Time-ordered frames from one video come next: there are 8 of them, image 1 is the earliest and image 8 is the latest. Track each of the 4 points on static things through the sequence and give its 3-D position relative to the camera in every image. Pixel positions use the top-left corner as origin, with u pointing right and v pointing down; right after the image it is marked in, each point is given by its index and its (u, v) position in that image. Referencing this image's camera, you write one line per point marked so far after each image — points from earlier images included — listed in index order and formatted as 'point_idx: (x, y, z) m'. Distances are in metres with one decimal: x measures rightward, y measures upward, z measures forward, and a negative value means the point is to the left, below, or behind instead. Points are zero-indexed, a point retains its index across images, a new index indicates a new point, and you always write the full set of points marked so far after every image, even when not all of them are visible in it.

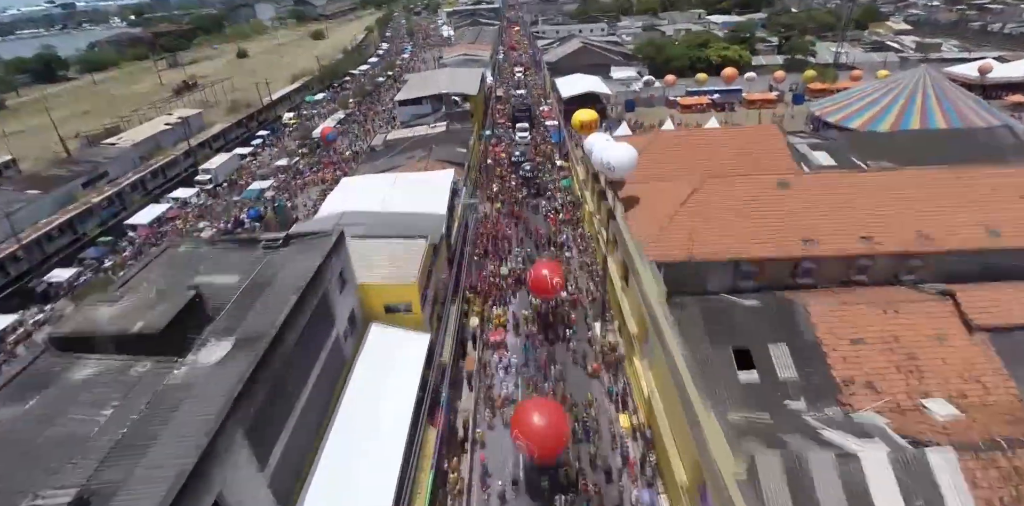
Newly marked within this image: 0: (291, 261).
0: (-6.3, -0.2, +14.6) m
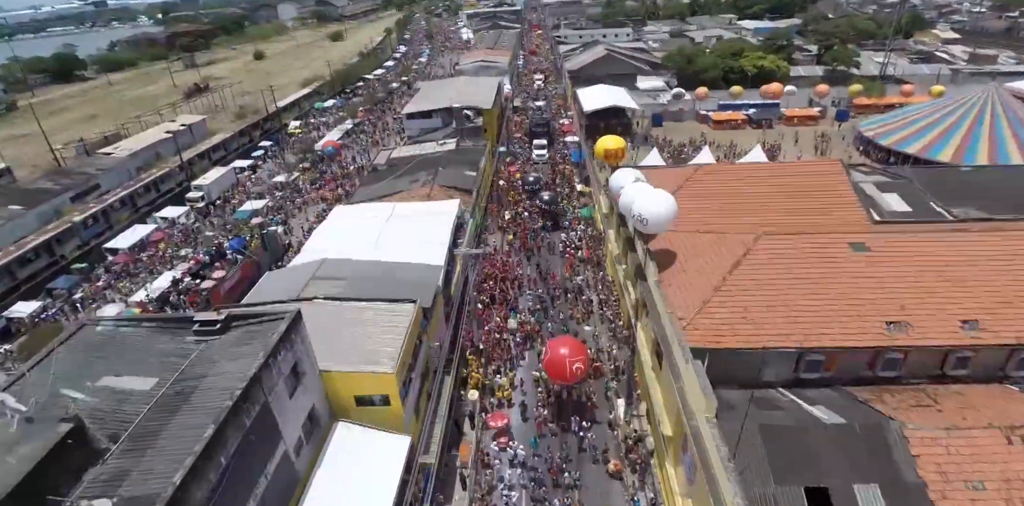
0: (-6.3, -2.3, +11.3) m
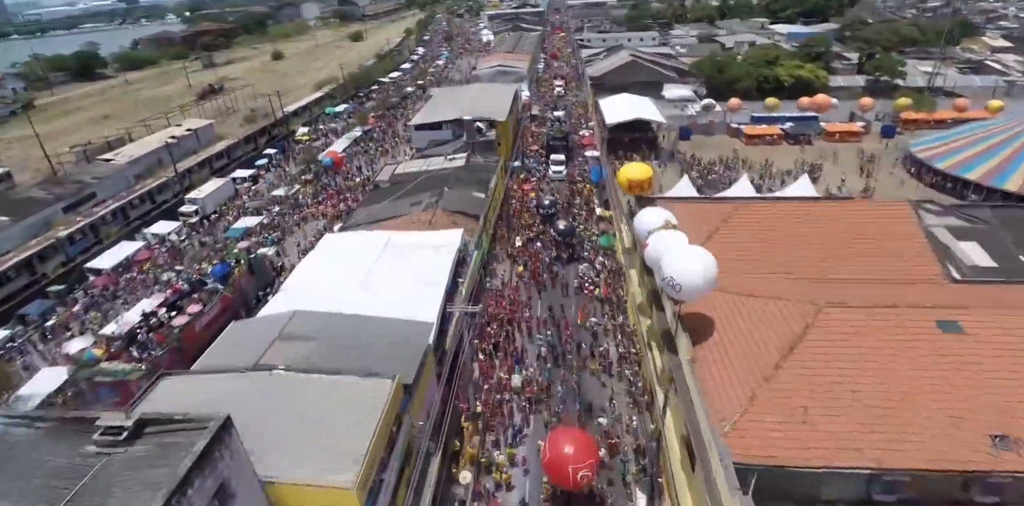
0: (-6.5, -3.9, +8.6) m
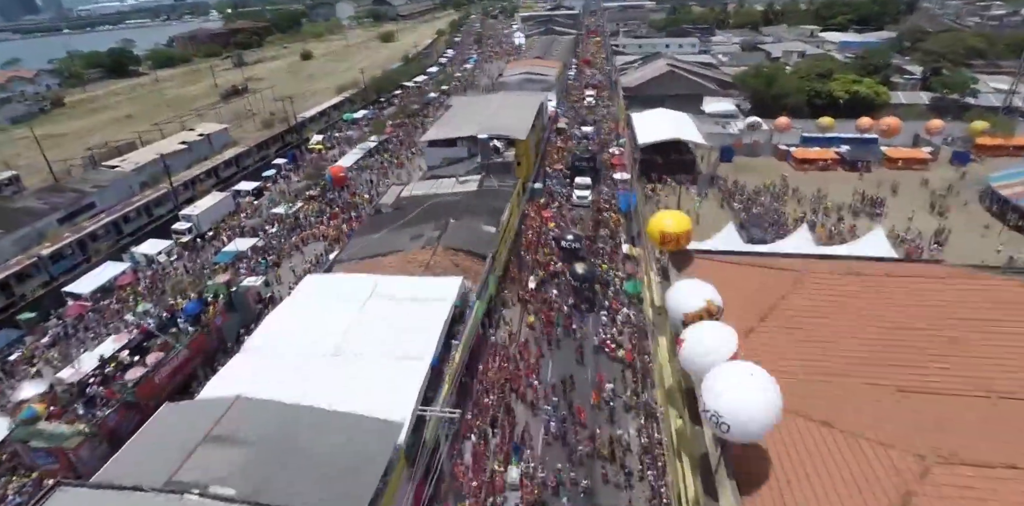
0: (-7.2, -5.7, +5.4) m
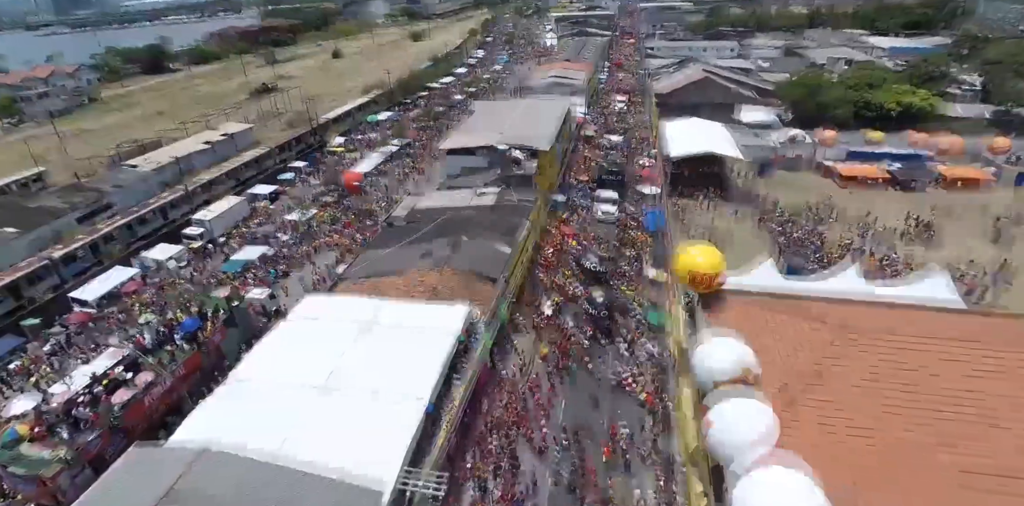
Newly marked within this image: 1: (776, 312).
0: (-7.7, -6.5, +4.1) m
1: (+7.8, -1.7, +15.0) m
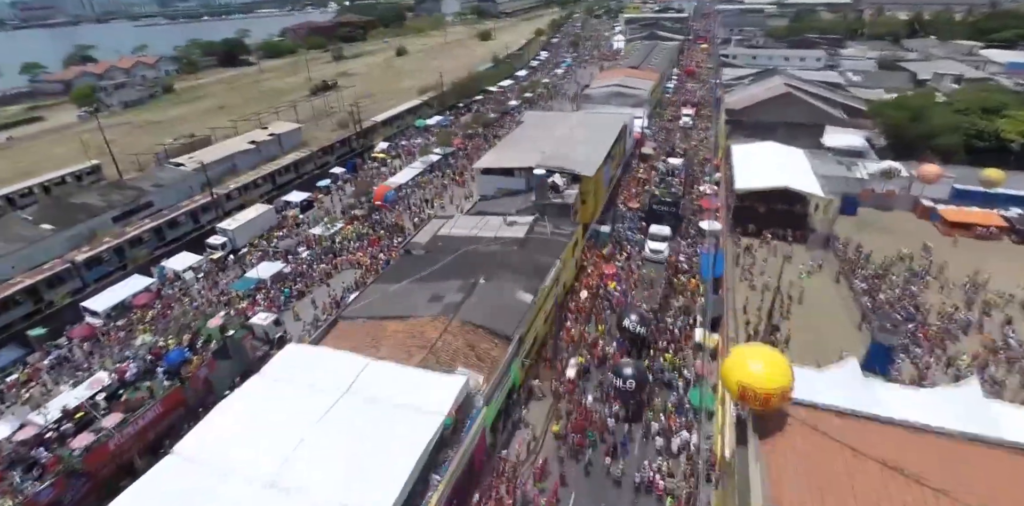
0: (-9.4, -8.0, +1.9) m
1: (+7.5, -4.2, +10.9) m
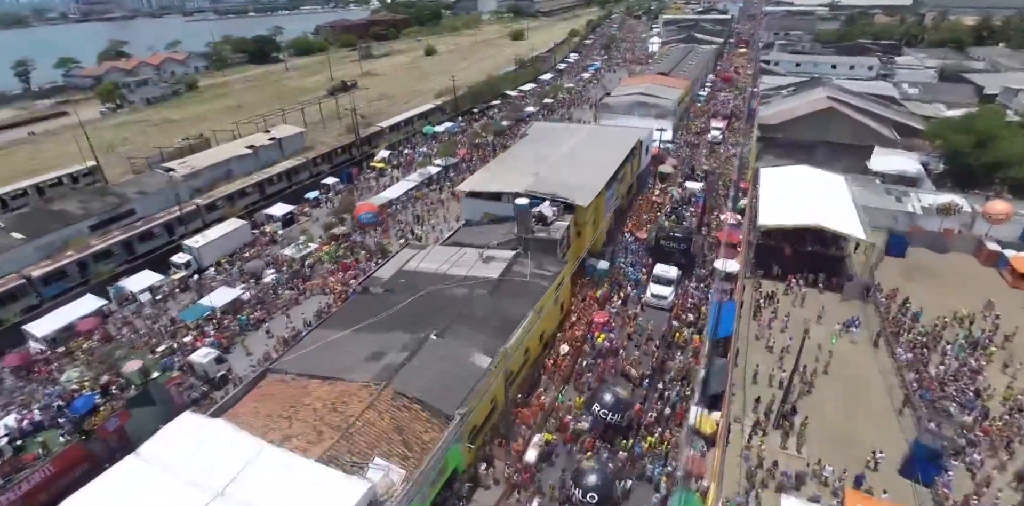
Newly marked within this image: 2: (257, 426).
0: (-12.4, -9.4, -0.8) m
1: (+5.2, -6.4, +7.1) m
2: (-7.5, -4.7, +15.4) m
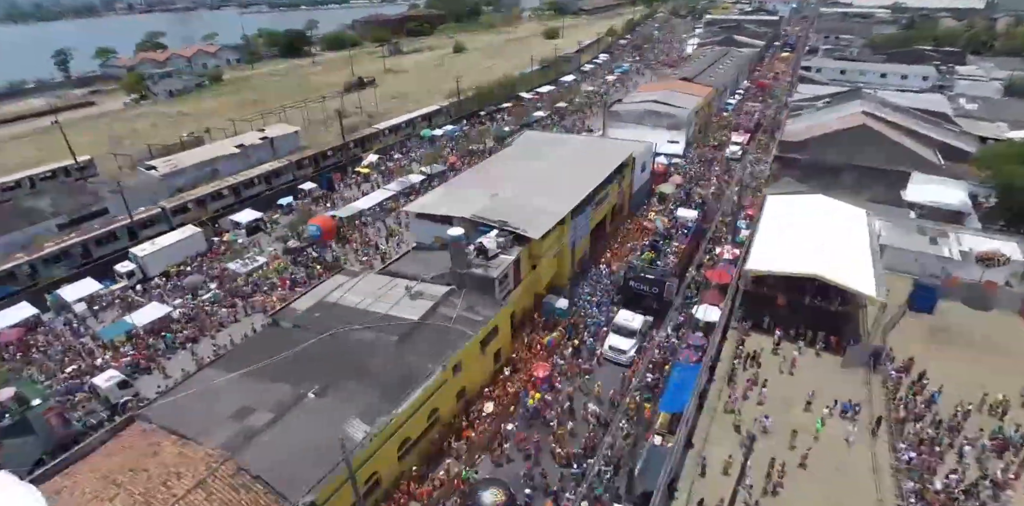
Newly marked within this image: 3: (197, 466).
0: (-17.4, -10.3, -2.6) m
1: (+0.9, -8.1, +3.9) m
2: (-10.9, -5.8, +13.1) m
3: (-8.1, -5.6, +13.4) m
